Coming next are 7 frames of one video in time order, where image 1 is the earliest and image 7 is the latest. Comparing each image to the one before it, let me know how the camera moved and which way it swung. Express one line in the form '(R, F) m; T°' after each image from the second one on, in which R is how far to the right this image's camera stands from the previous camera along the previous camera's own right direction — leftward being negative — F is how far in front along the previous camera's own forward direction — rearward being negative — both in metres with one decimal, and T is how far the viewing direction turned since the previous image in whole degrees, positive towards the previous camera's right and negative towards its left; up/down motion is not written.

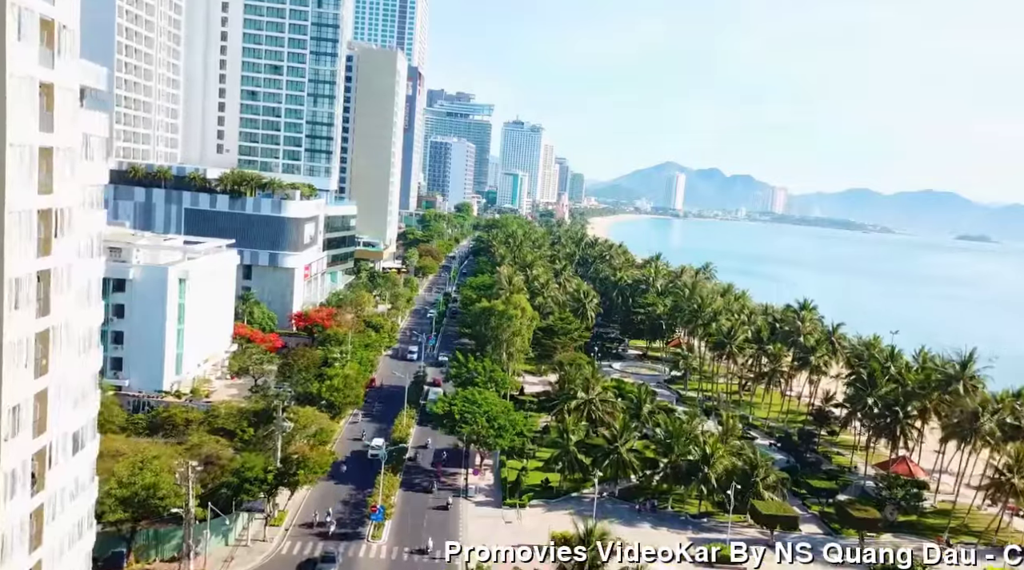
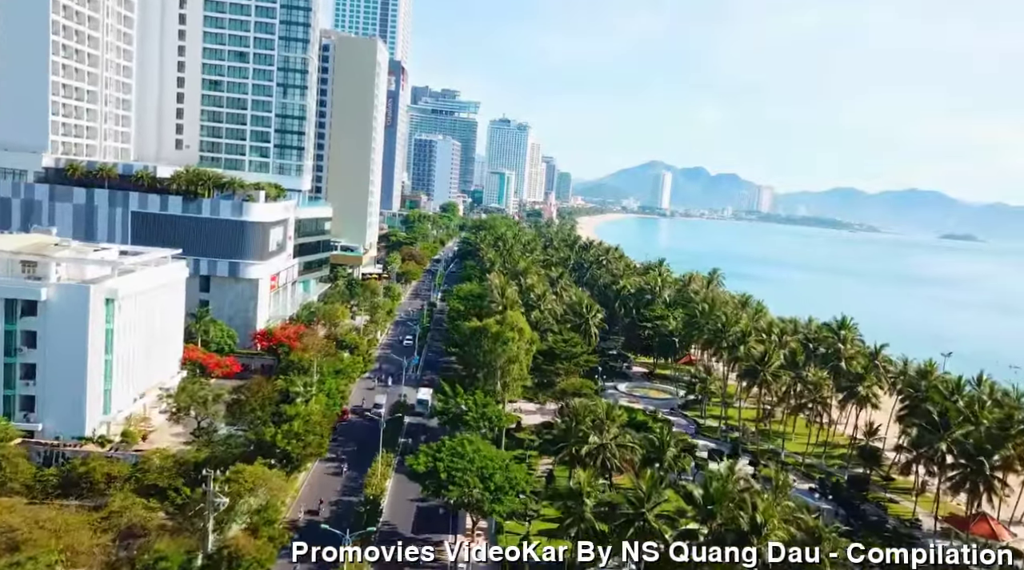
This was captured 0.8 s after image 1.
(-0.7, +10.4) m; +1°
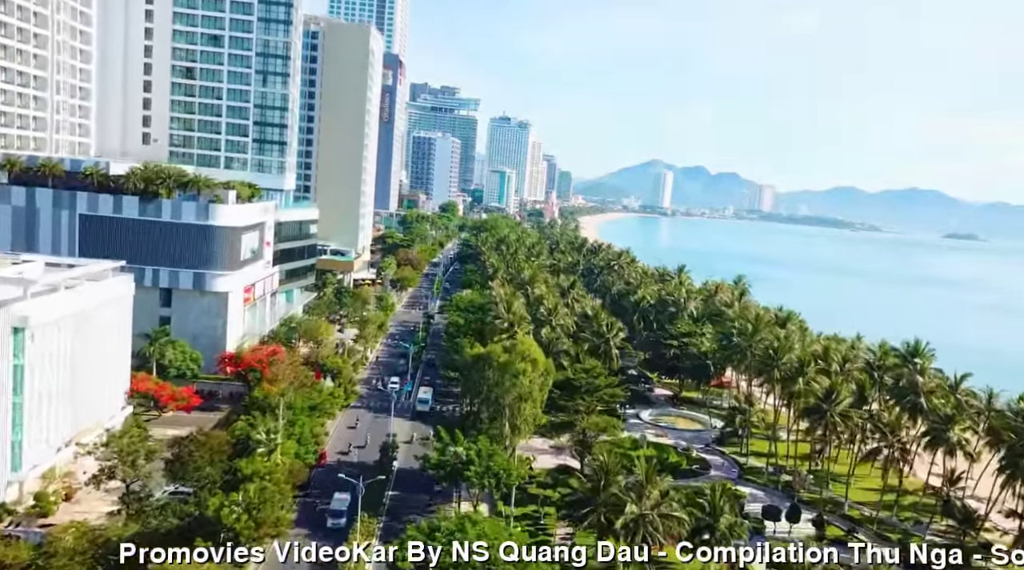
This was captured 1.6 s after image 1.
(-0.6, +10.6) m; 0°
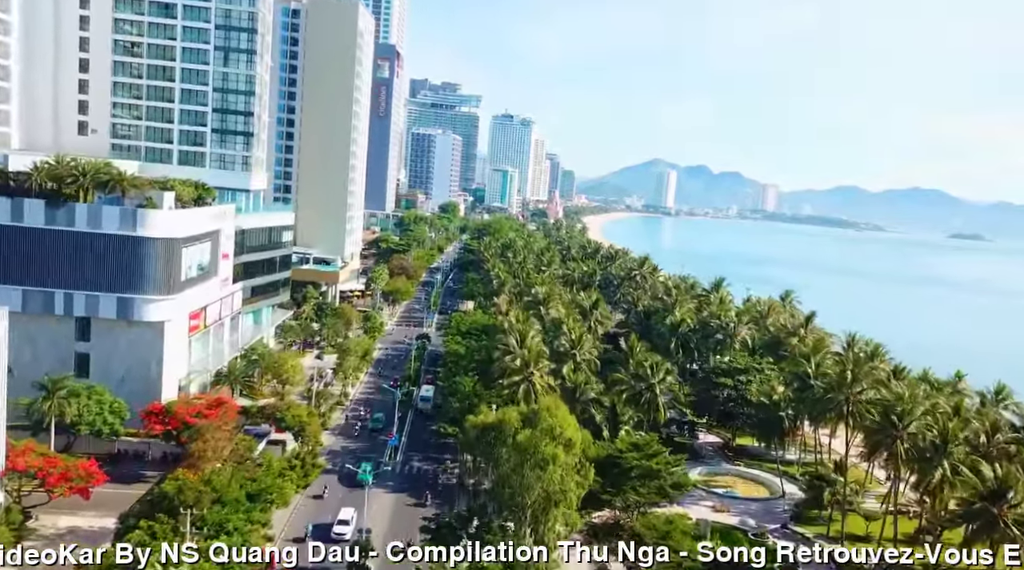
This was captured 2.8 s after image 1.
(-0.9, +15.3) m; 0°
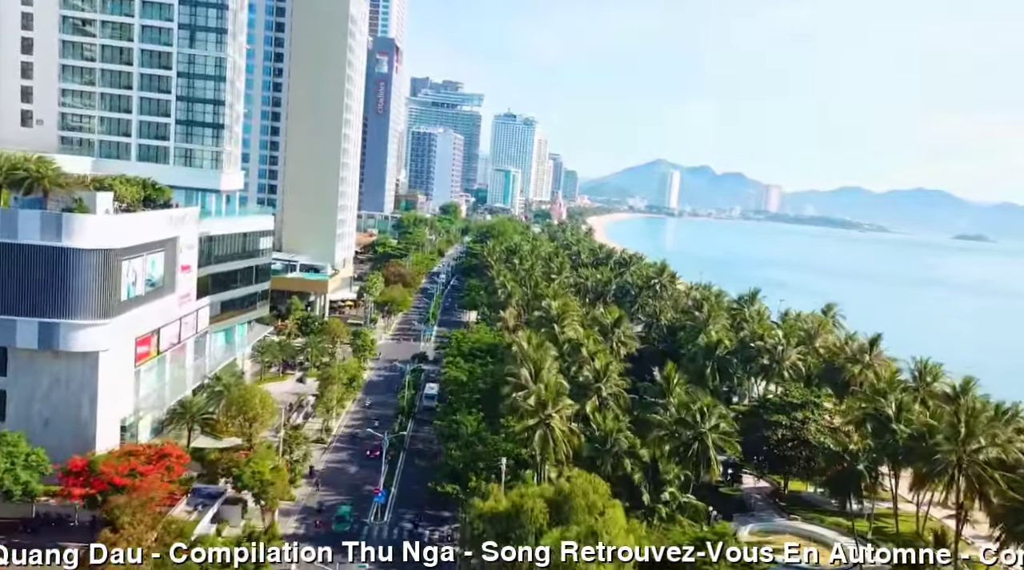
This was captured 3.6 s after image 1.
(-0.6, +10.2) m; 0°
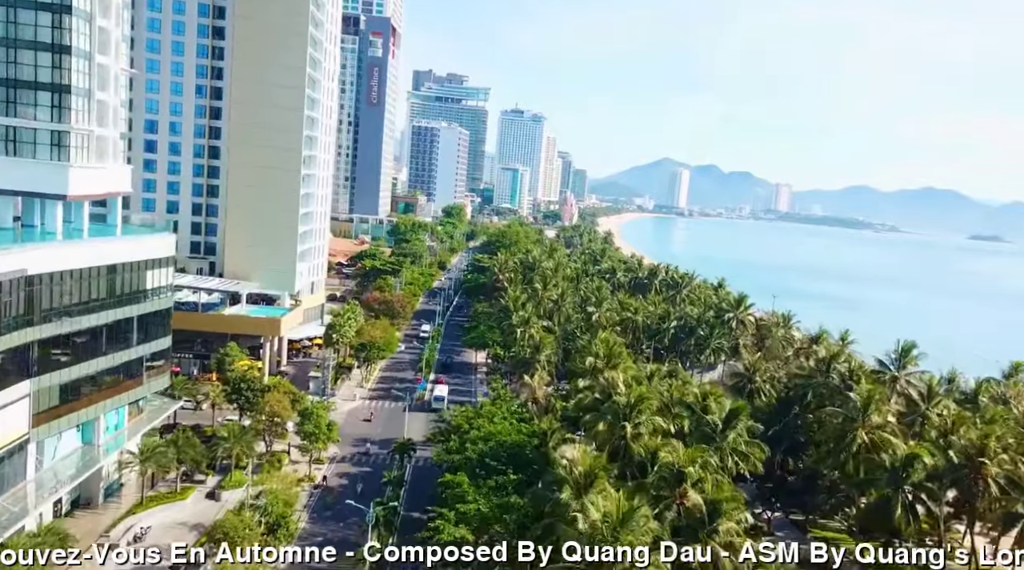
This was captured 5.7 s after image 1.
(-1.6, +27.2) m; 0°
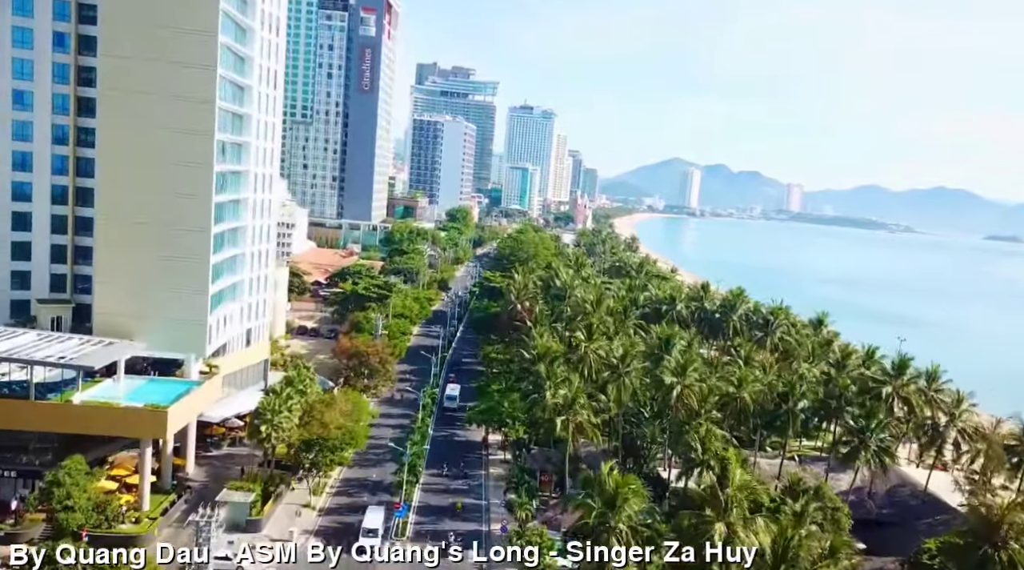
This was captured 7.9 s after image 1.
(-1.5, +27.7) m; 0°
